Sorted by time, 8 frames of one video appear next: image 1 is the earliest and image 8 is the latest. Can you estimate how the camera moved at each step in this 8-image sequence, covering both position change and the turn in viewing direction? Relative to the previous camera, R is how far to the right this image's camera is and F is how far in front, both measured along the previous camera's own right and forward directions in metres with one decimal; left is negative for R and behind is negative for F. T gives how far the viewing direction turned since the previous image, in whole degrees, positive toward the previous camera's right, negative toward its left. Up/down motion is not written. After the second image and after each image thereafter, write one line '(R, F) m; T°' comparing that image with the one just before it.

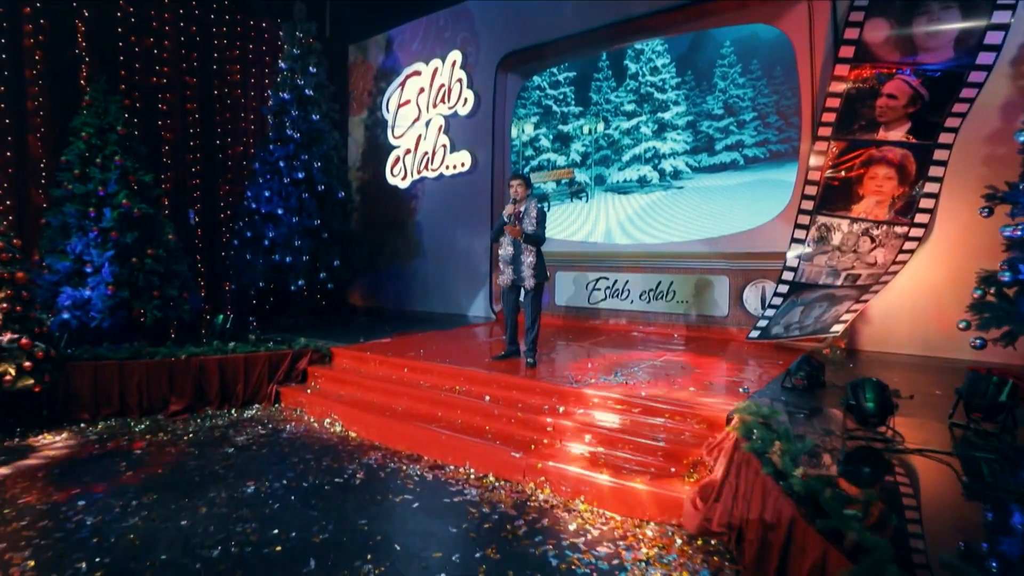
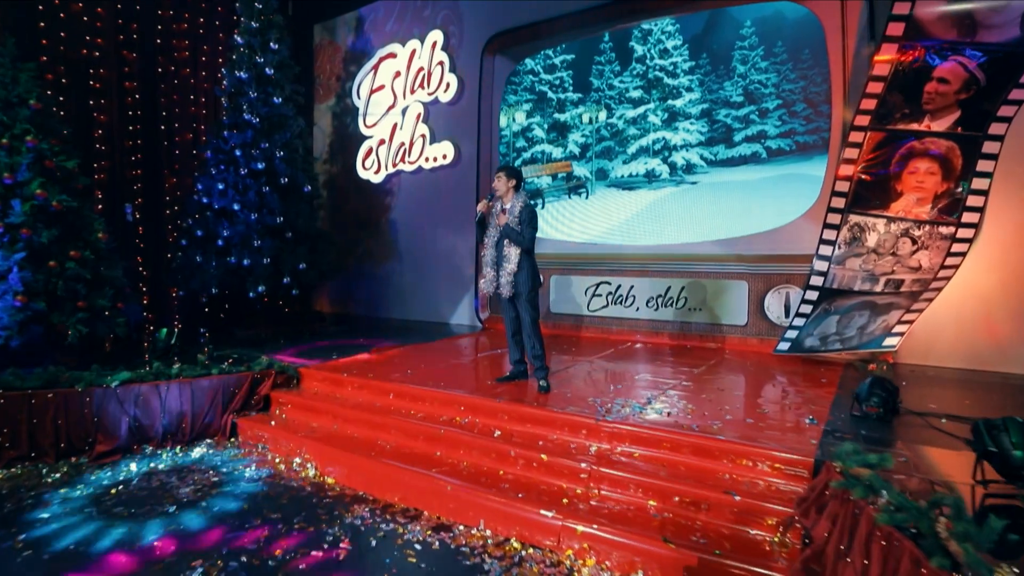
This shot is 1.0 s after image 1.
(-0.3, +0.7) m; +4°
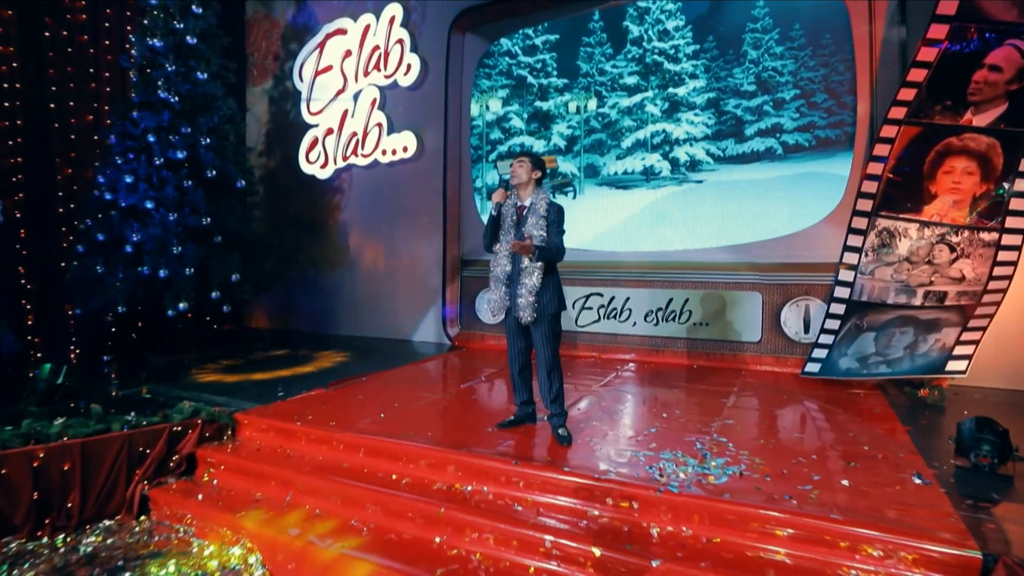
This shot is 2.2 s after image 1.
(-0.3, +0.8) m; +6°
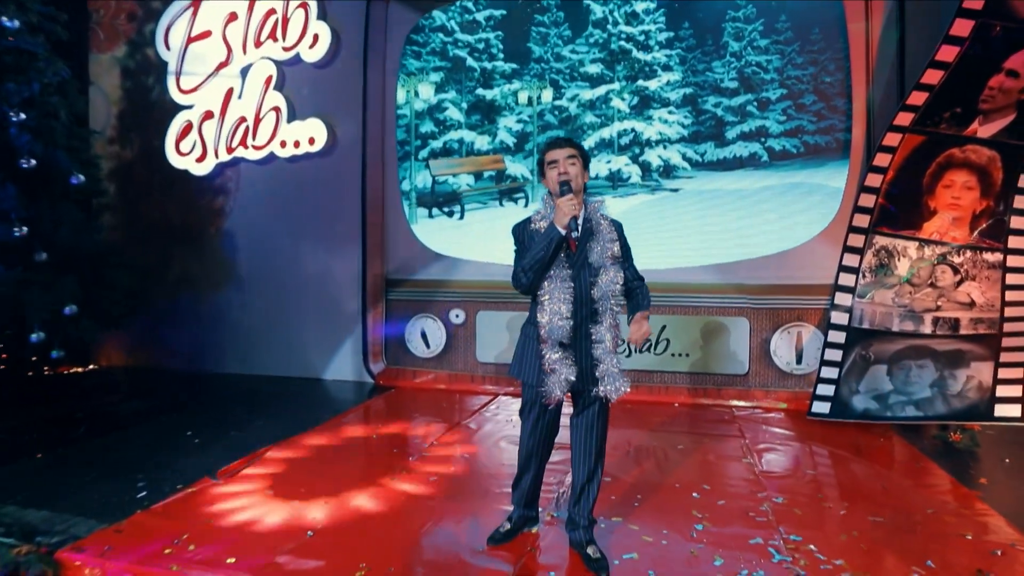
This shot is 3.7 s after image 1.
(-0.4, +0.9) m; +11°
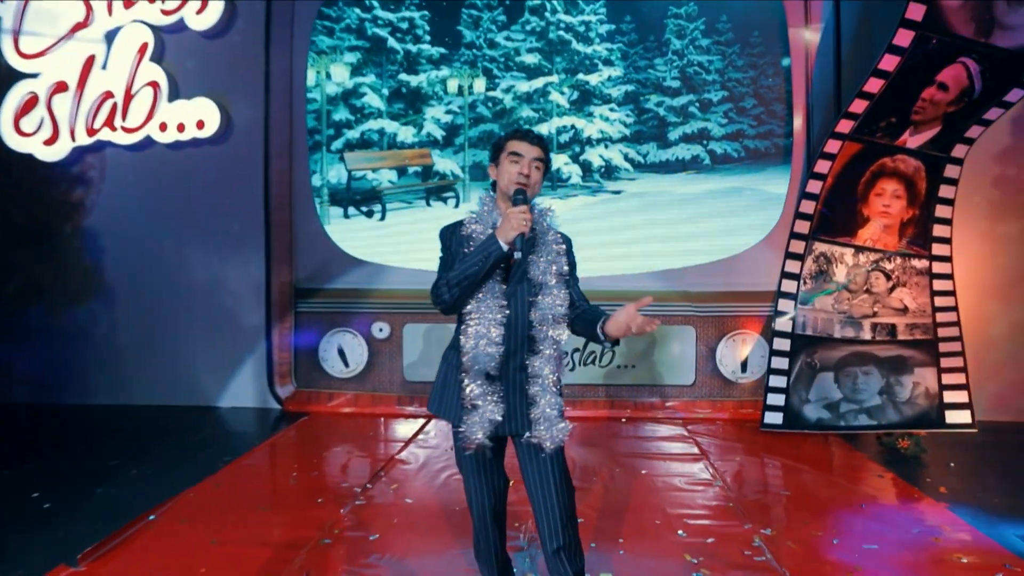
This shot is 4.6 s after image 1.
(-0.2, +0.4) m; +10°
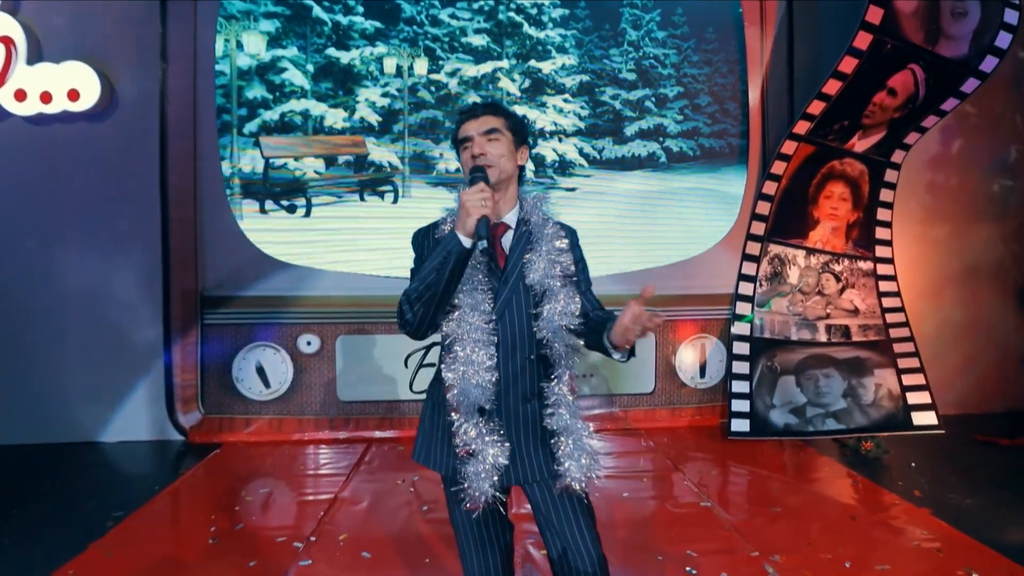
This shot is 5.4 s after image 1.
(-0.3, +0.4) m; +10°
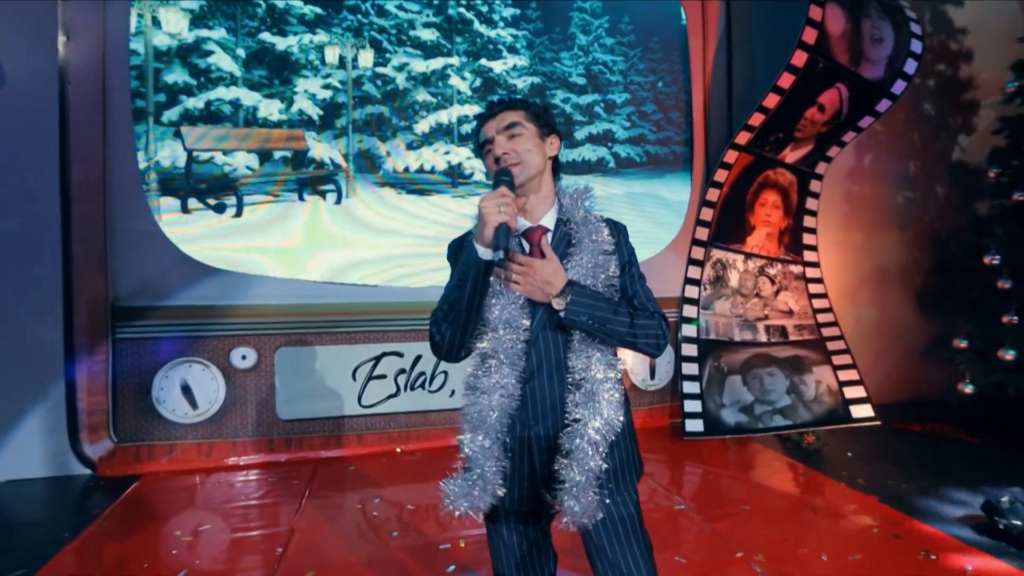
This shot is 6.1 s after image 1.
(-0.3, +0.1) m; +9°
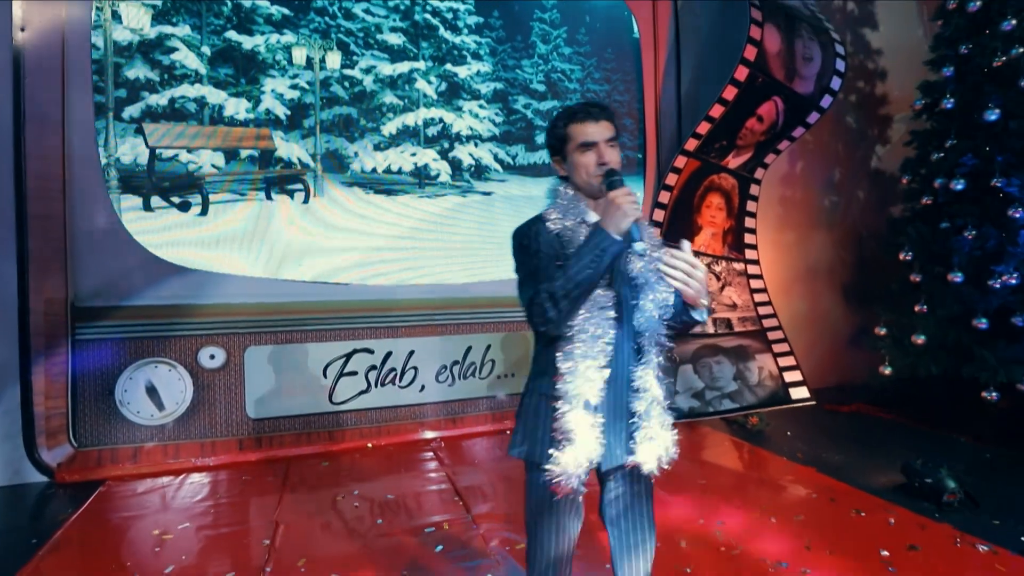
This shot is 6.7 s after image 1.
(-0.1, -0.1) m; +6°
